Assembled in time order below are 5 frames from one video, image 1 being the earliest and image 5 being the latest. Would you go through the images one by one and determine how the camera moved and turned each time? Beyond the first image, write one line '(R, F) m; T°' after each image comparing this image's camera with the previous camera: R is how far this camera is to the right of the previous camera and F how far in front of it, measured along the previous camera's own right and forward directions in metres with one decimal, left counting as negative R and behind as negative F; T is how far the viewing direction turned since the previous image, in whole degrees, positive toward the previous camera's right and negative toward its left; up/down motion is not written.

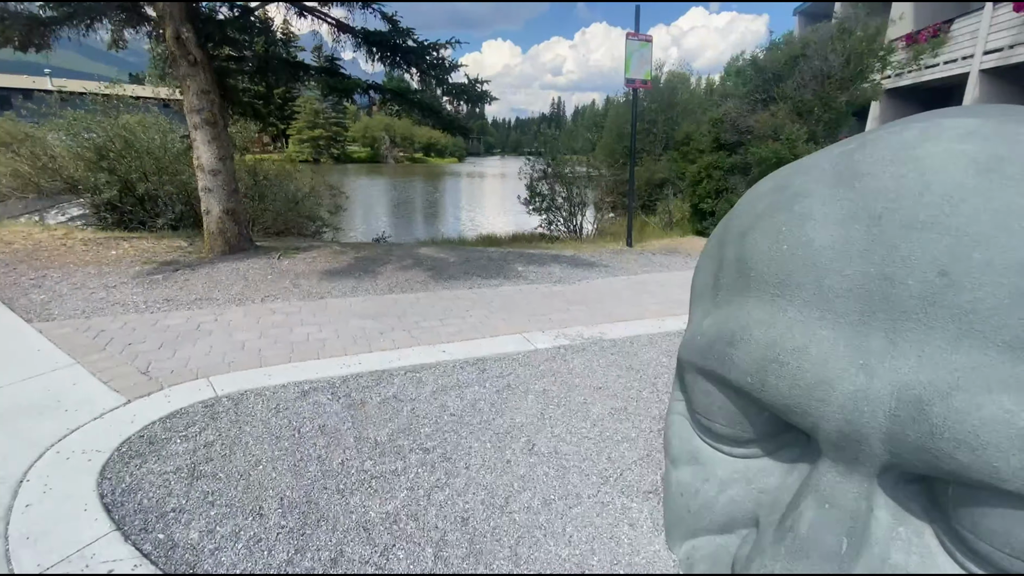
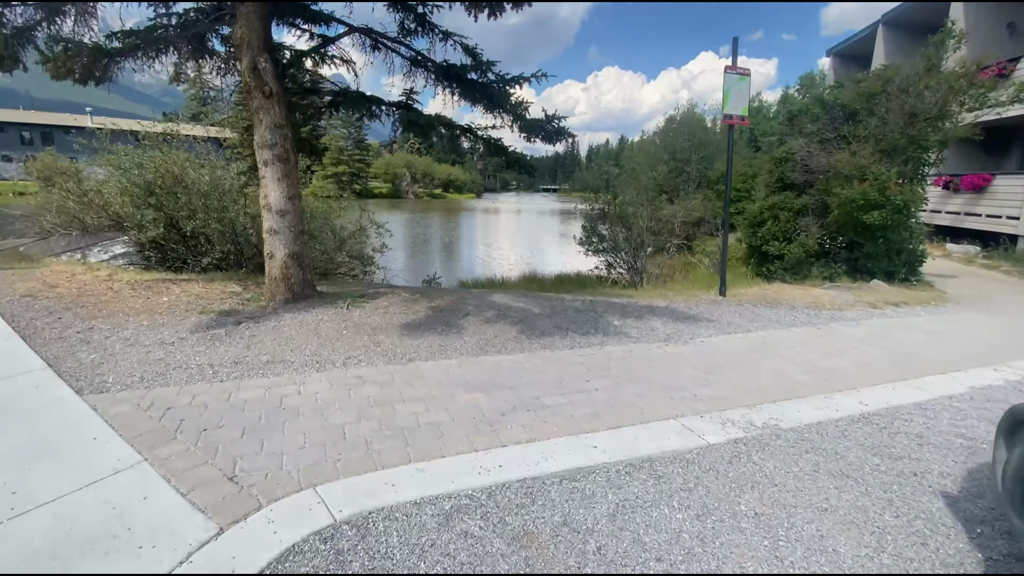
(-1.1, +0.8) m; -2°
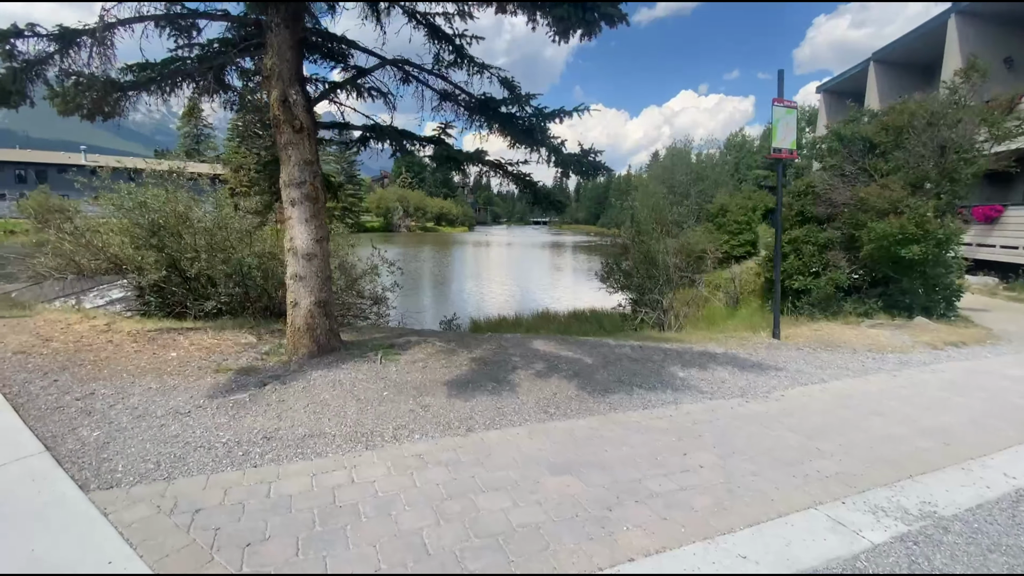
(-0.7, +0.6) m; +1°
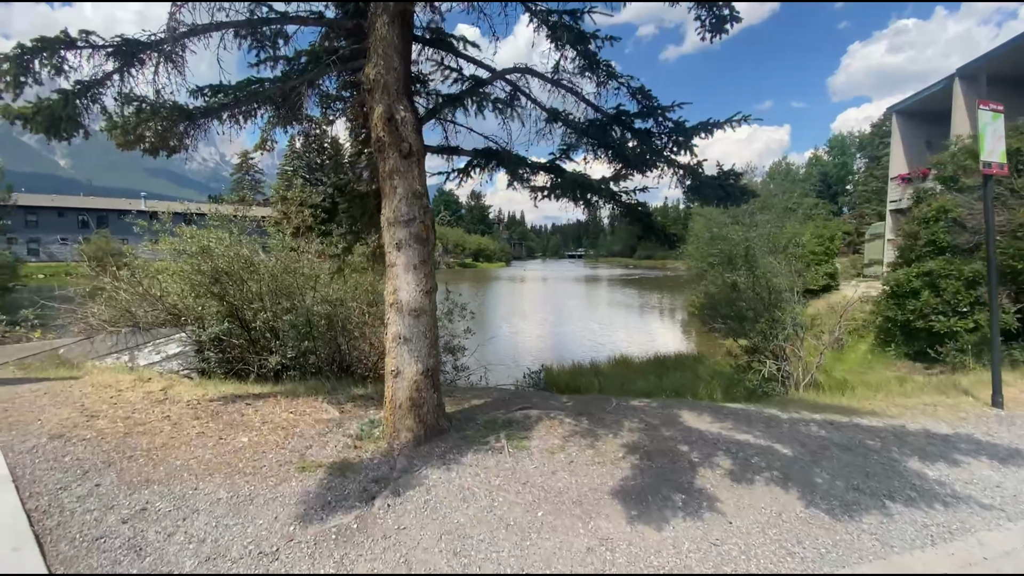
(-1.2, +1.3) m; -4°
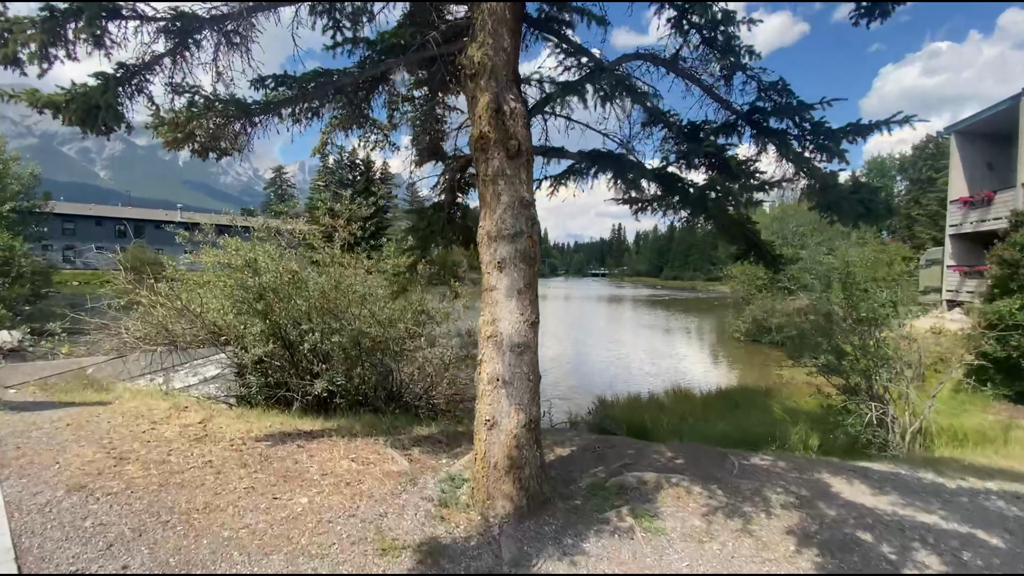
(-0.8, +0.9) m; -3°
